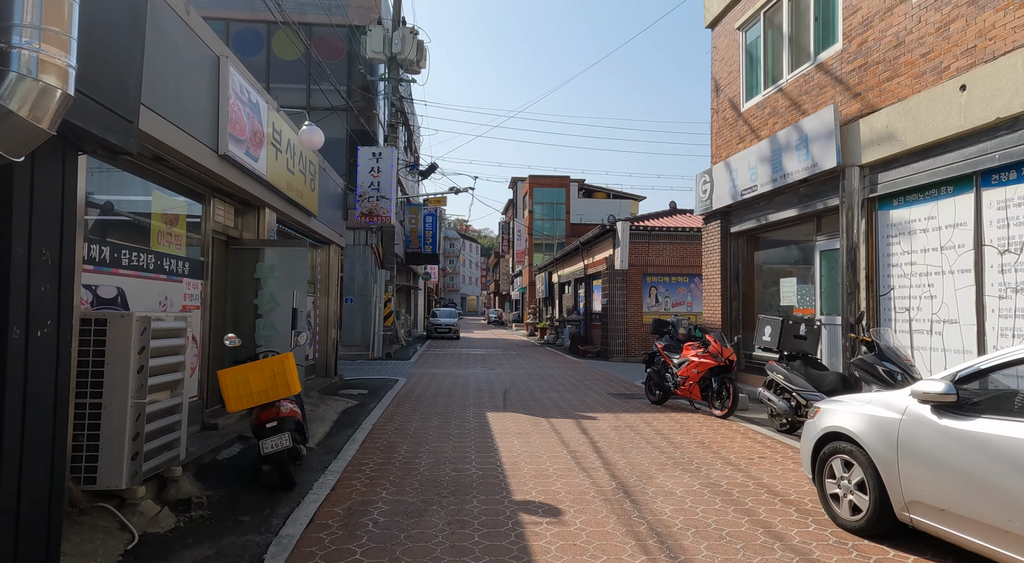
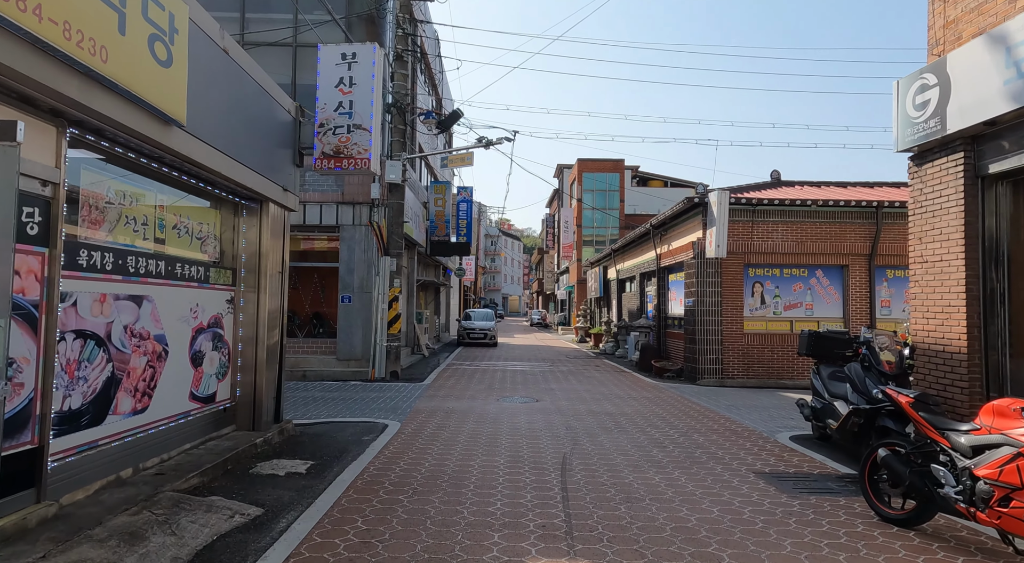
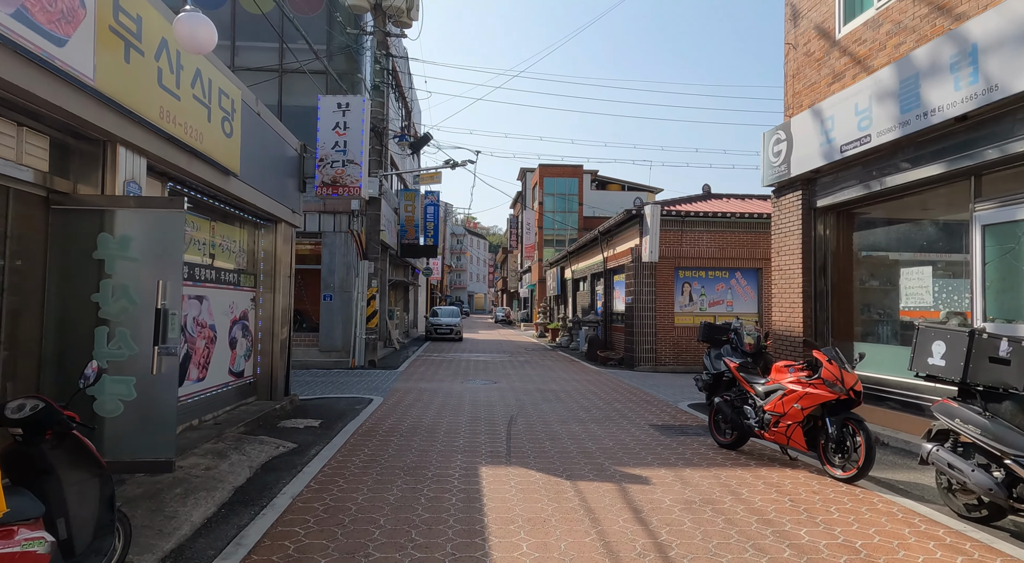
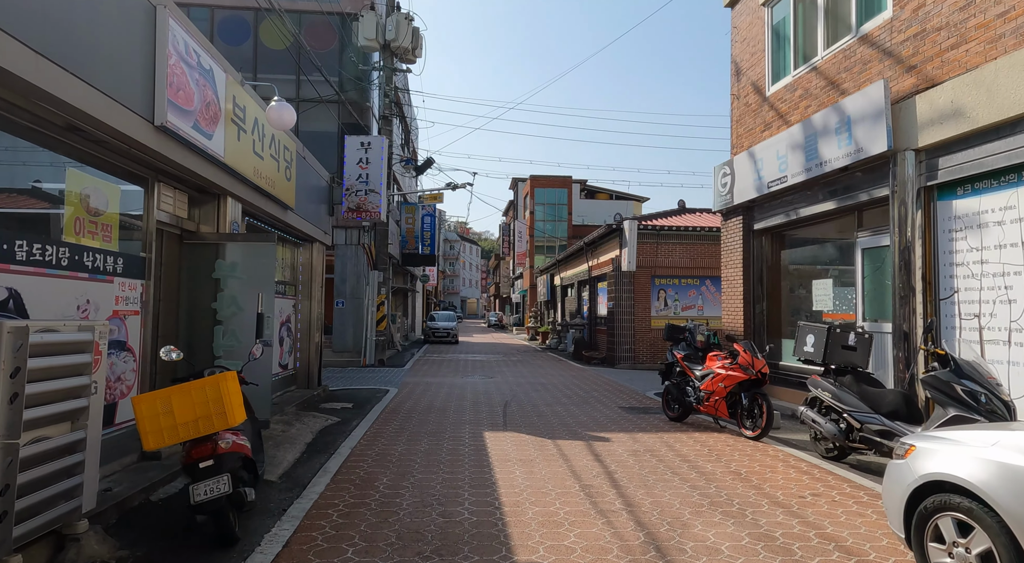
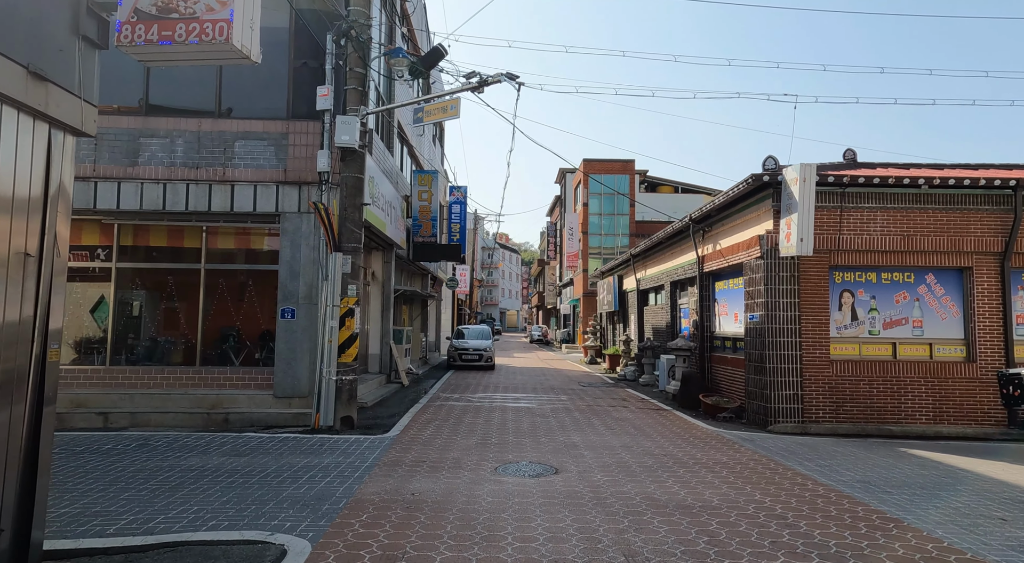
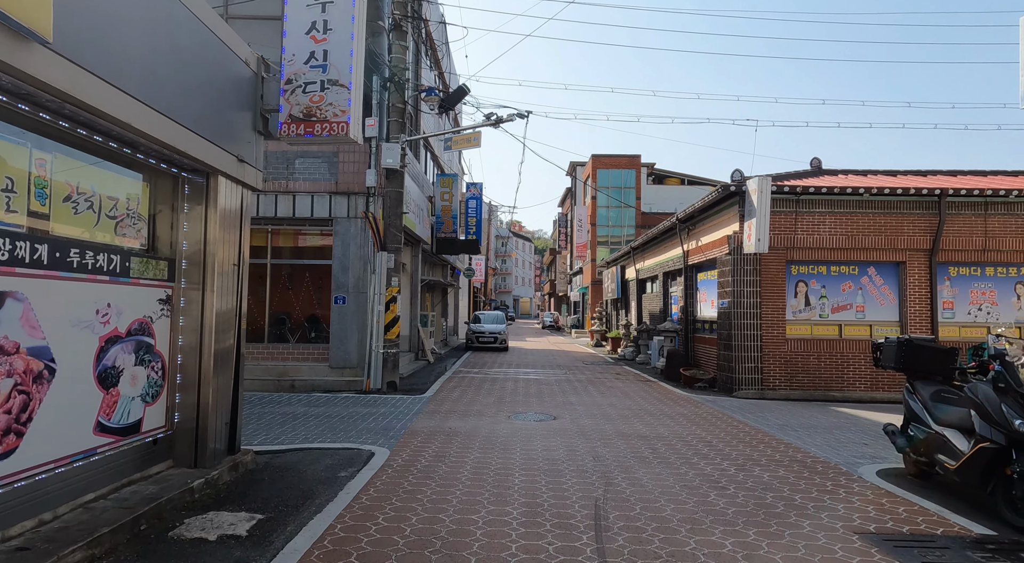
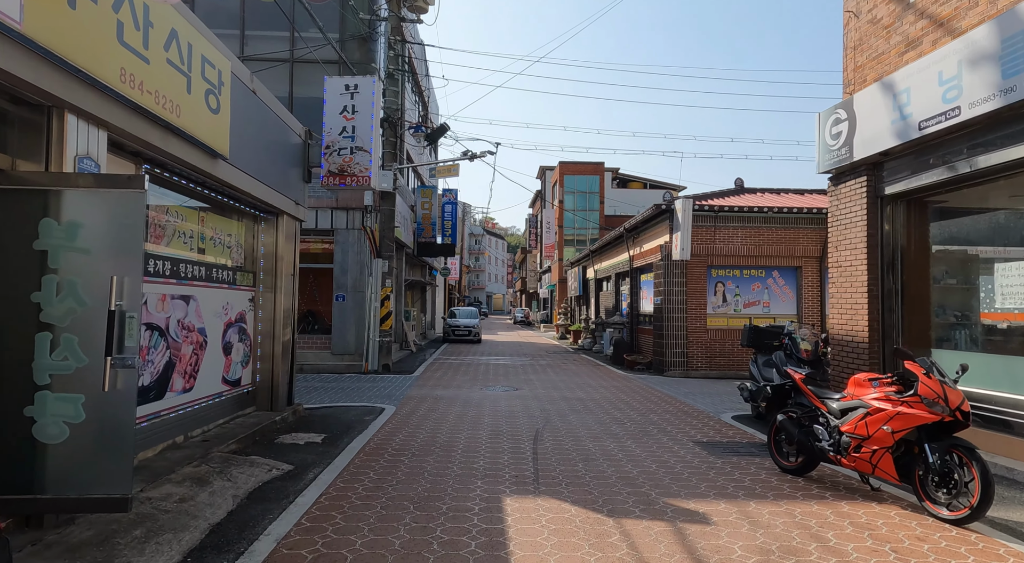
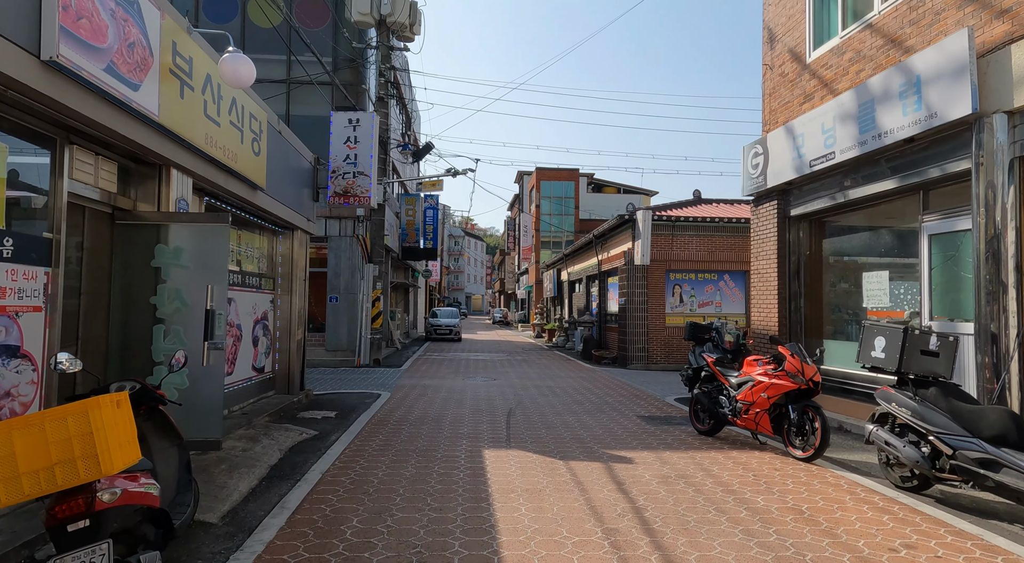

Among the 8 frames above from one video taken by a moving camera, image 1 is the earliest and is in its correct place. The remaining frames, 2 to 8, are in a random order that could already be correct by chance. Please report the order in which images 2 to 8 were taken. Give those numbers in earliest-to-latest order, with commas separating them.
4, 8, 3, 7, 2, 6, 5
